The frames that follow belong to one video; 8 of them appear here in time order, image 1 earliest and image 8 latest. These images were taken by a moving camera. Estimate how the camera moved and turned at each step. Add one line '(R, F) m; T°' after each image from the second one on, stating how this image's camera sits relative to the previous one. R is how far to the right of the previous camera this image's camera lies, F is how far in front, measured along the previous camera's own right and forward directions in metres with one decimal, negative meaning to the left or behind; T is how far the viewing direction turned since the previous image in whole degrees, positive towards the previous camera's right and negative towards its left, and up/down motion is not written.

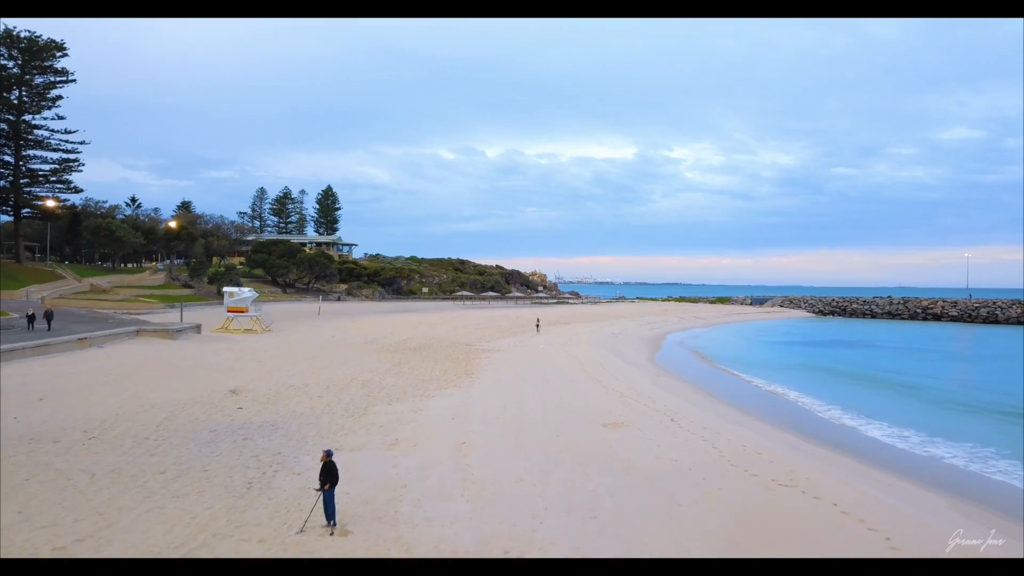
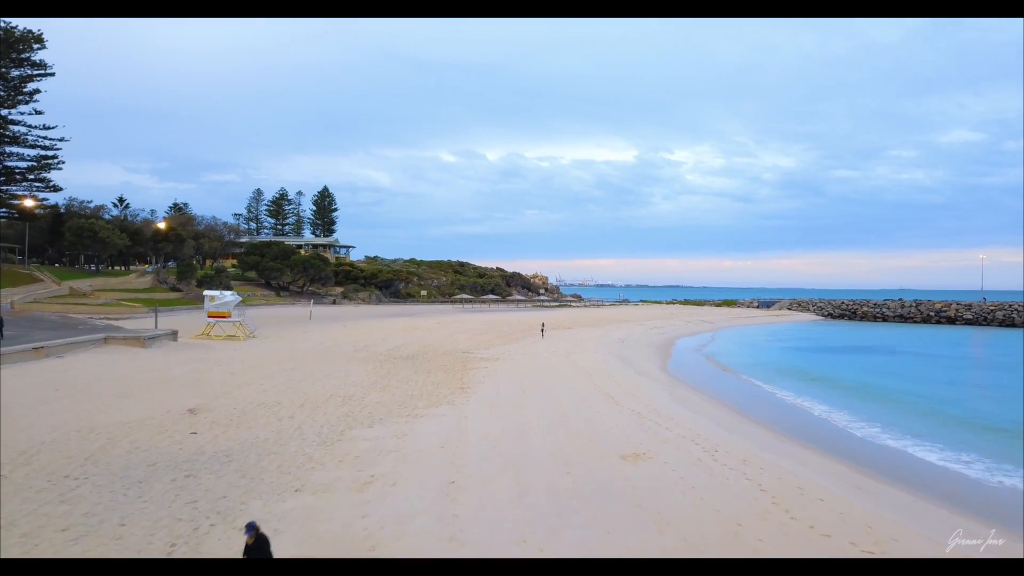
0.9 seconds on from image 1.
(0.0, +1.4) m; 0°
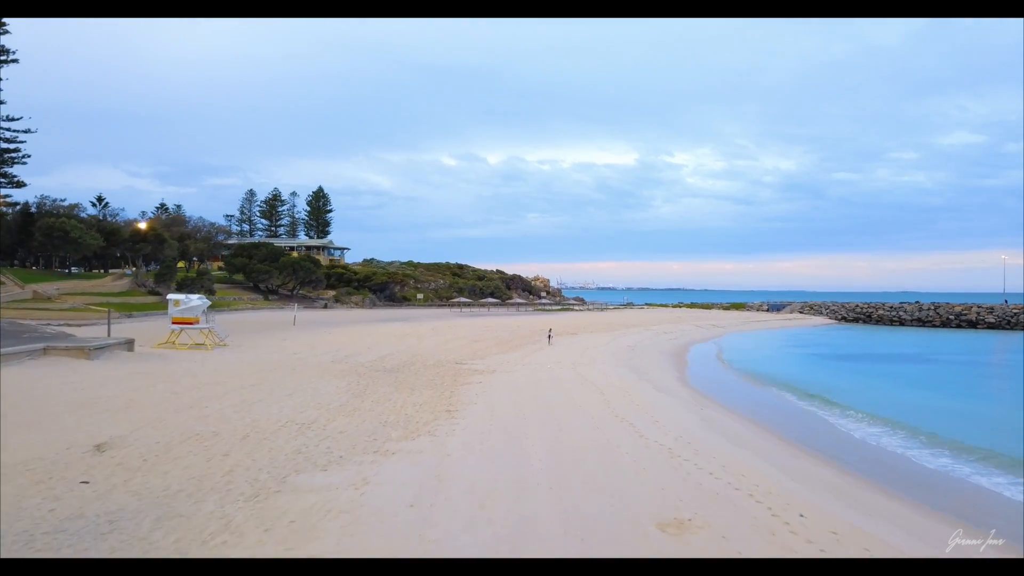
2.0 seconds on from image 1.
(+0.1, +2.1) m; 0°
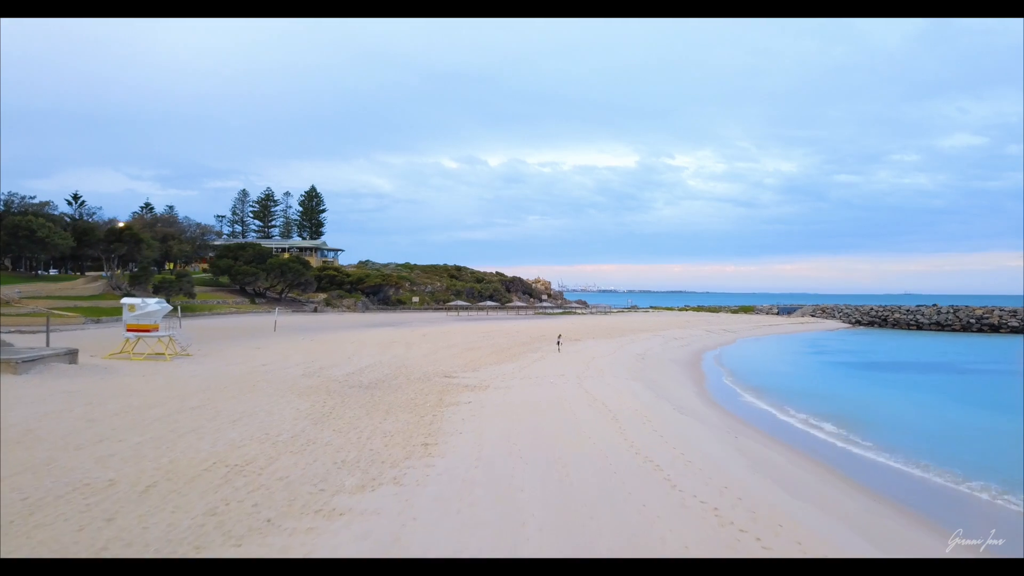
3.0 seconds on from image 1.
(+0.1, +2.0) m; 0°
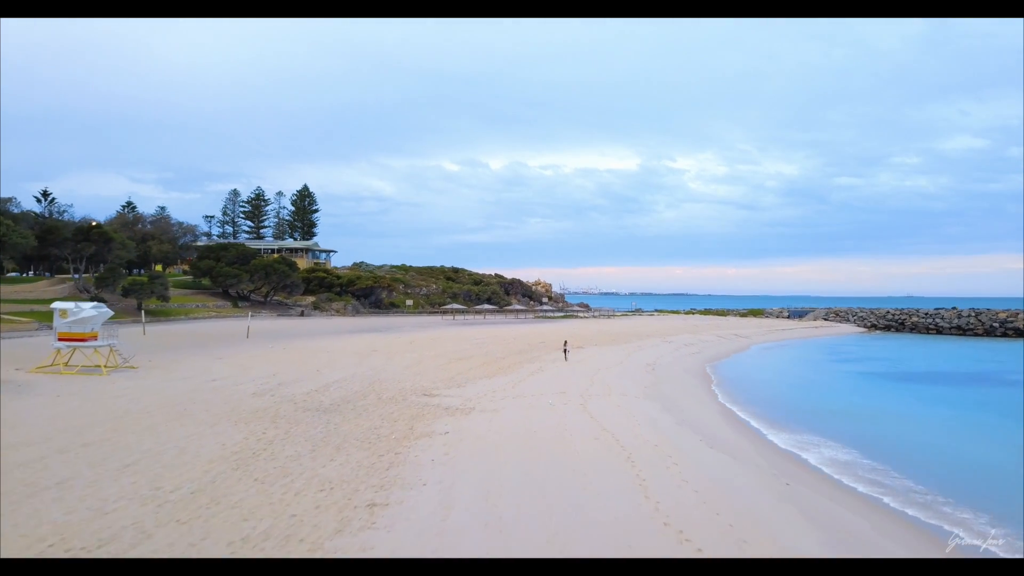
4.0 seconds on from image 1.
(+0.2, +2.2) m; 0°
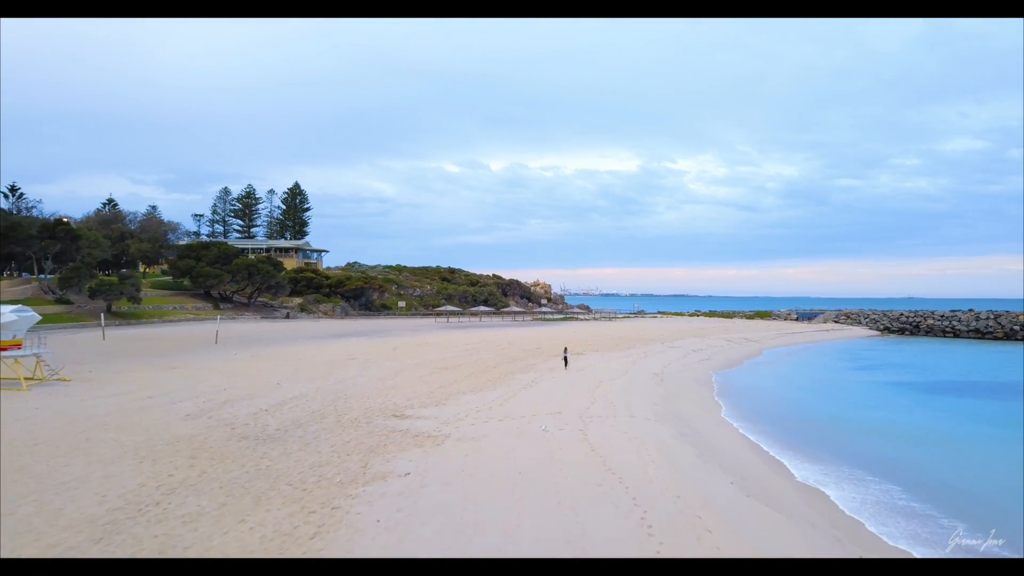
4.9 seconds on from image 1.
(+0.3, +1.9) m; 0°
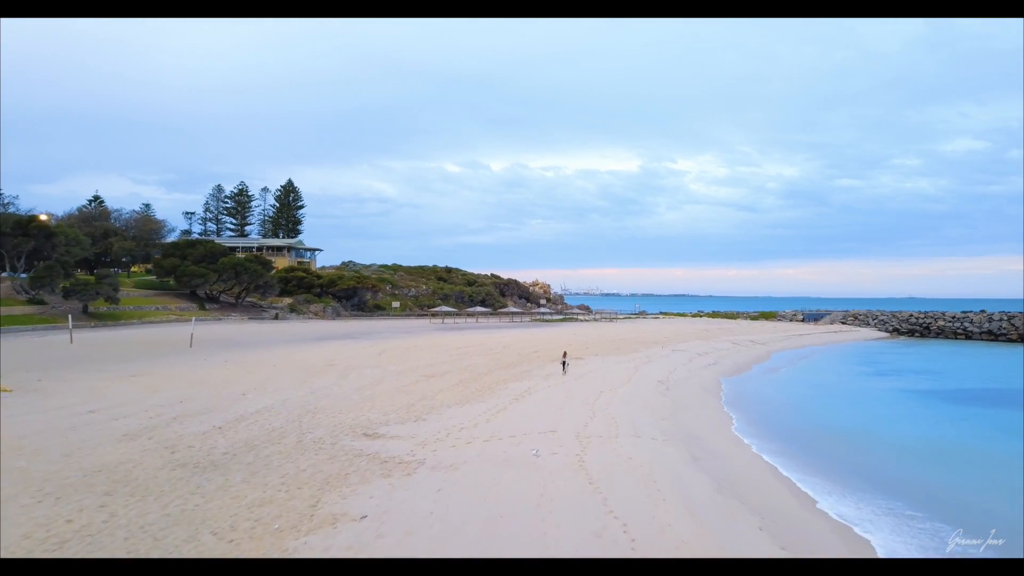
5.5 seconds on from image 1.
(+0.2, +1.3) m; 0°
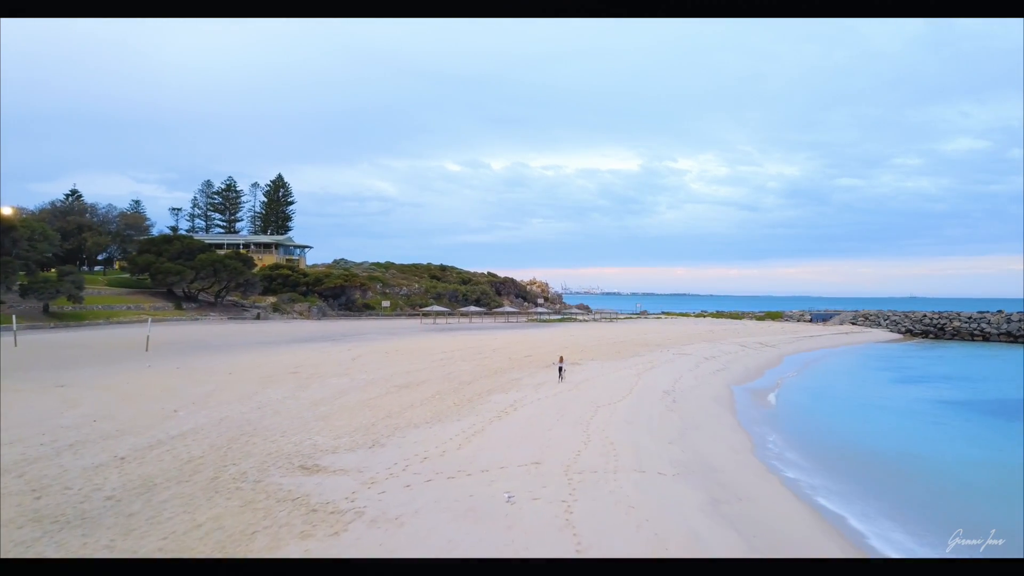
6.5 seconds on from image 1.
(+0.4, +1.8) m; 0°
